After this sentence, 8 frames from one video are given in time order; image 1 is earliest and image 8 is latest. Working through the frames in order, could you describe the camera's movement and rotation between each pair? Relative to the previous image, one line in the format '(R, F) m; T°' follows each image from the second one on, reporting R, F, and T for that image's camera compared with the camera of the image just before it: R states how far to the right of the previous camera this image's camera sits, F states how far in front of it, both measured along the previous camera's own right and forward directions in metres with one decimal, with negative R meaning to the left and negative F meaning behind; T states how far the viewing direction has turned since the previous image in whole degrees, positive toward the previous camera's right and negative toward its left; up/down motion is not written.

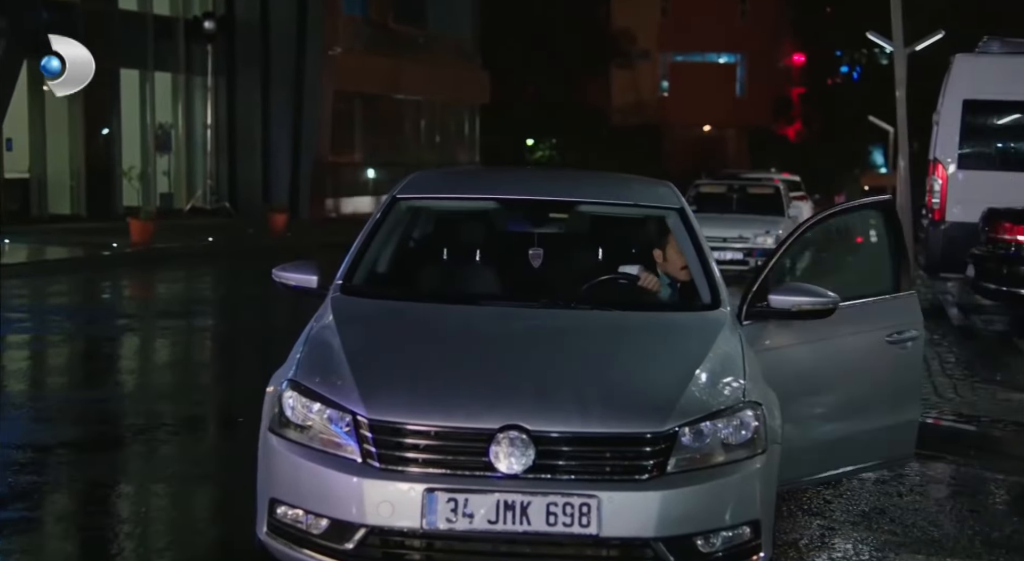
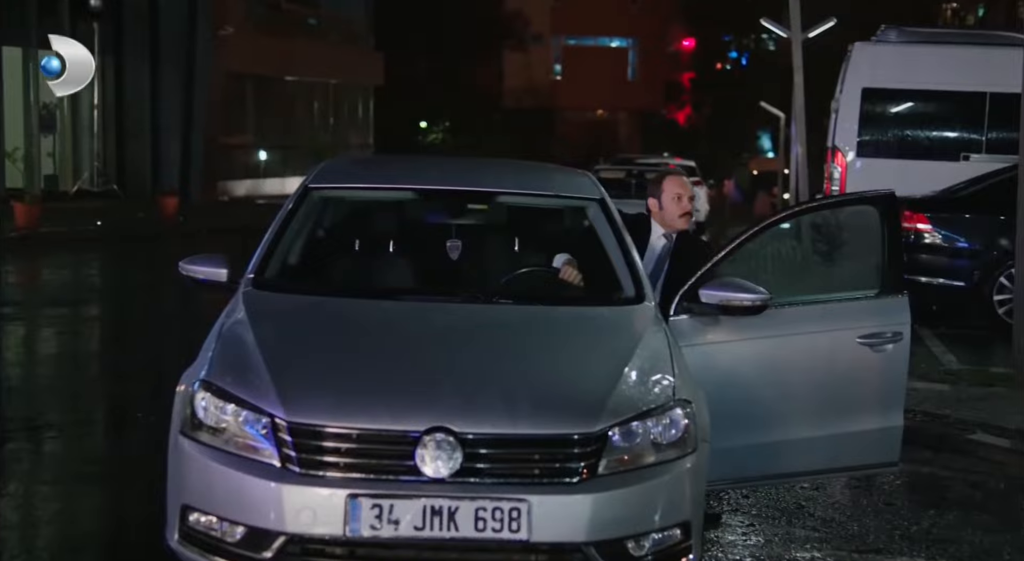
(-0.1, +0.2) m; +4°
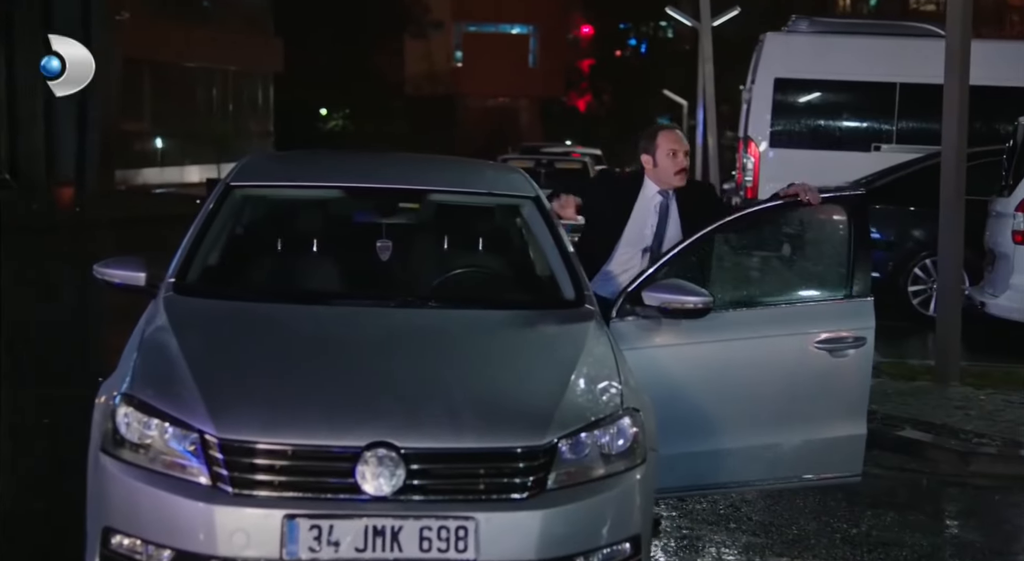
(-0.1, +0.2) m; +4°
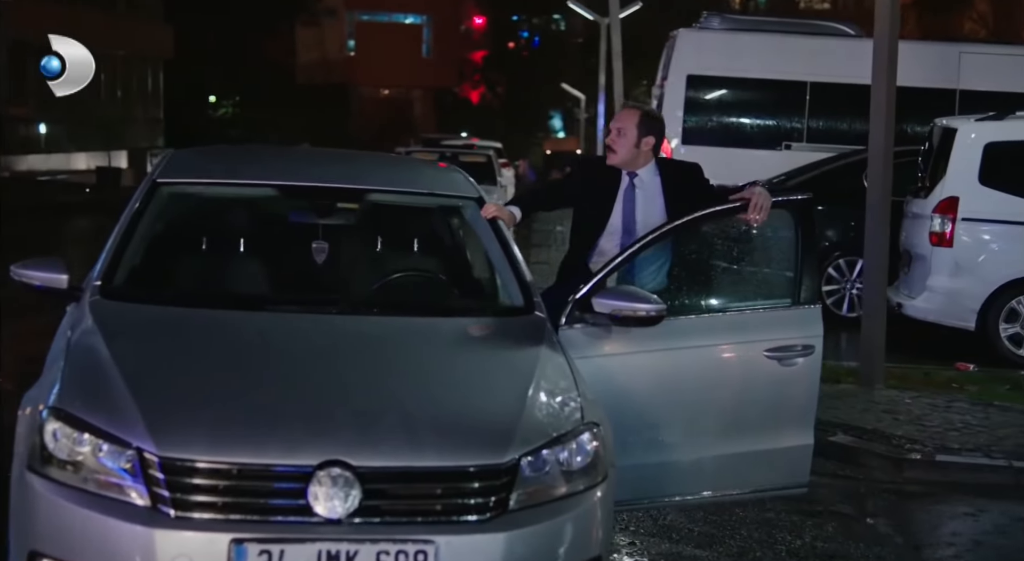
(-0.2, +0.2) m; +4°
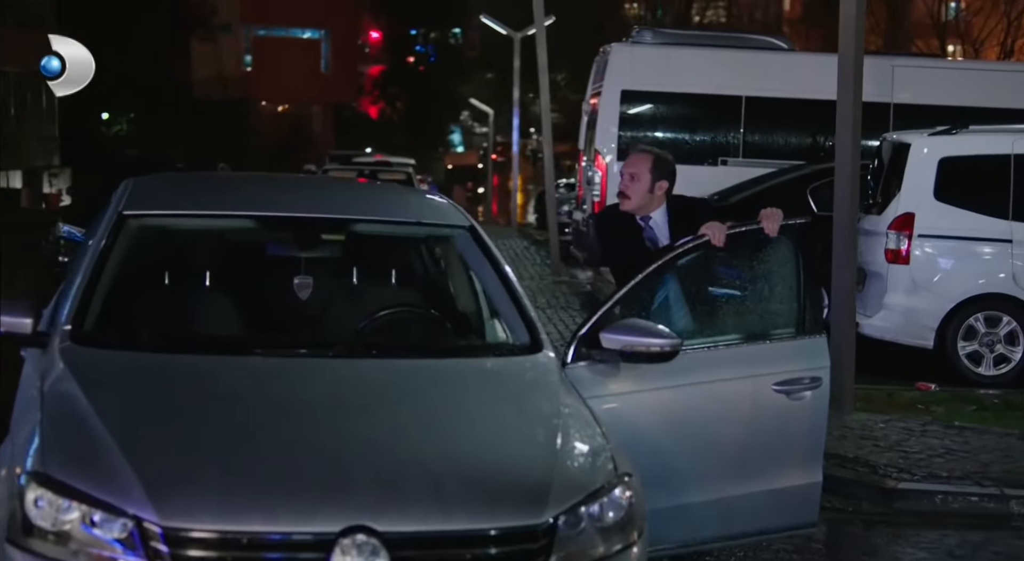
(-0.4, +0.4) m; +4°
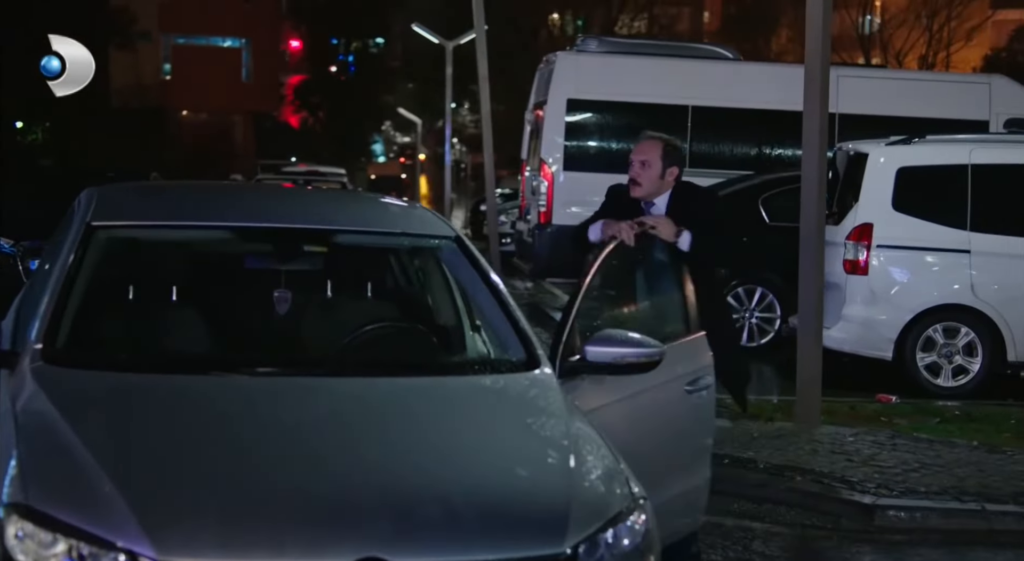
(-0.3, +0.2) m; +3°
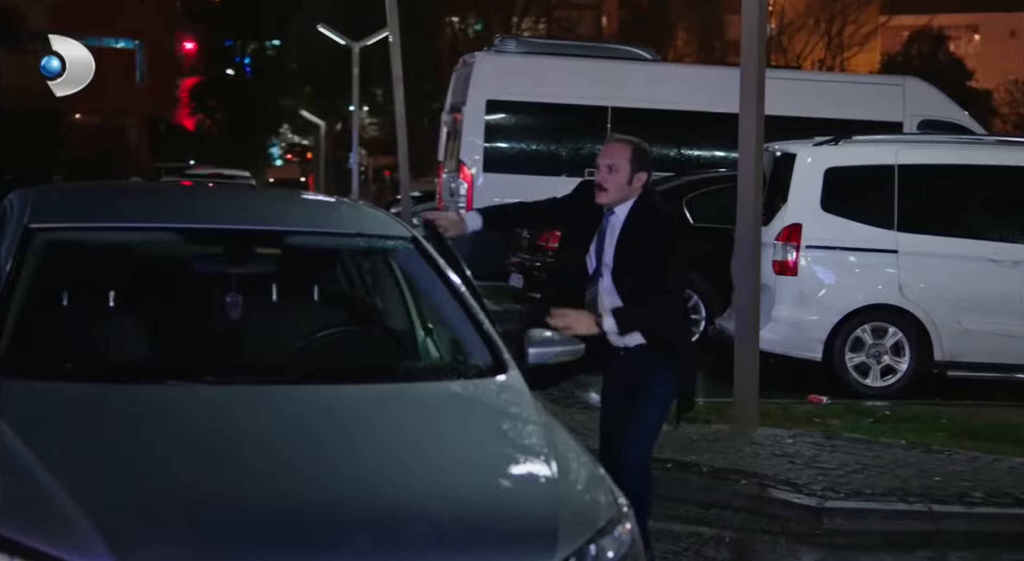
(-0.2, +0.2) m; +4°
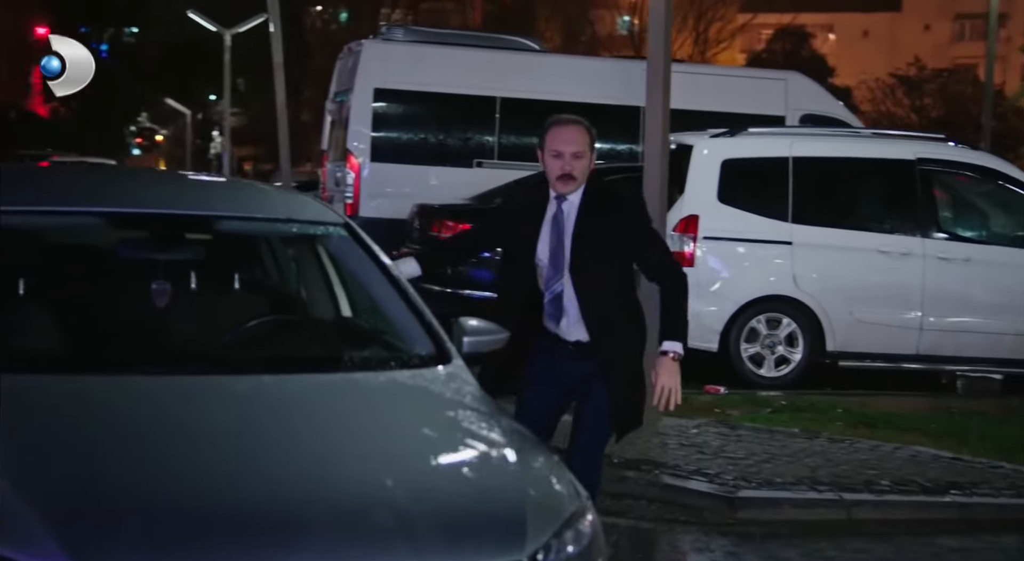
(-0.3, +0.1) m; +5°
